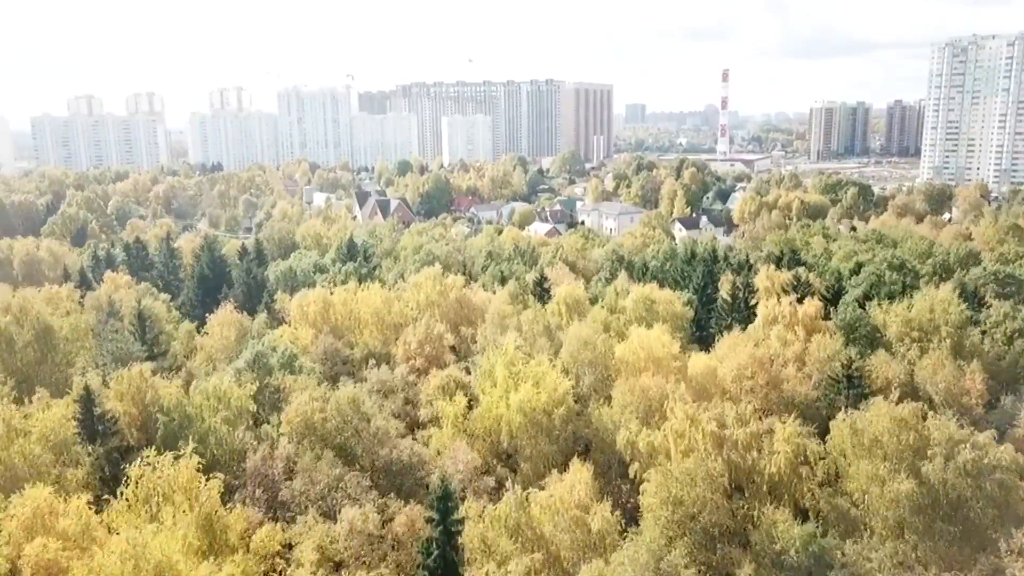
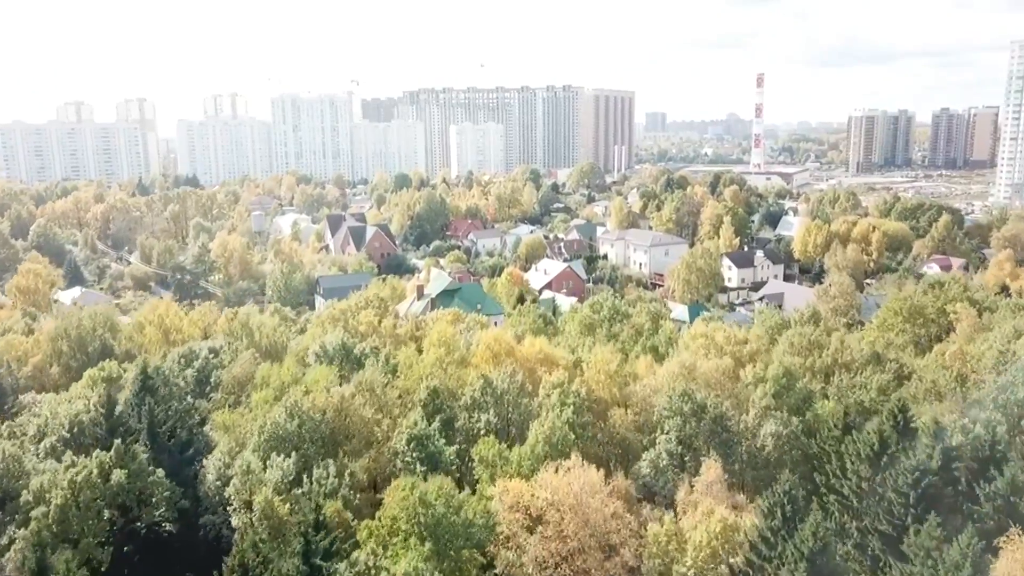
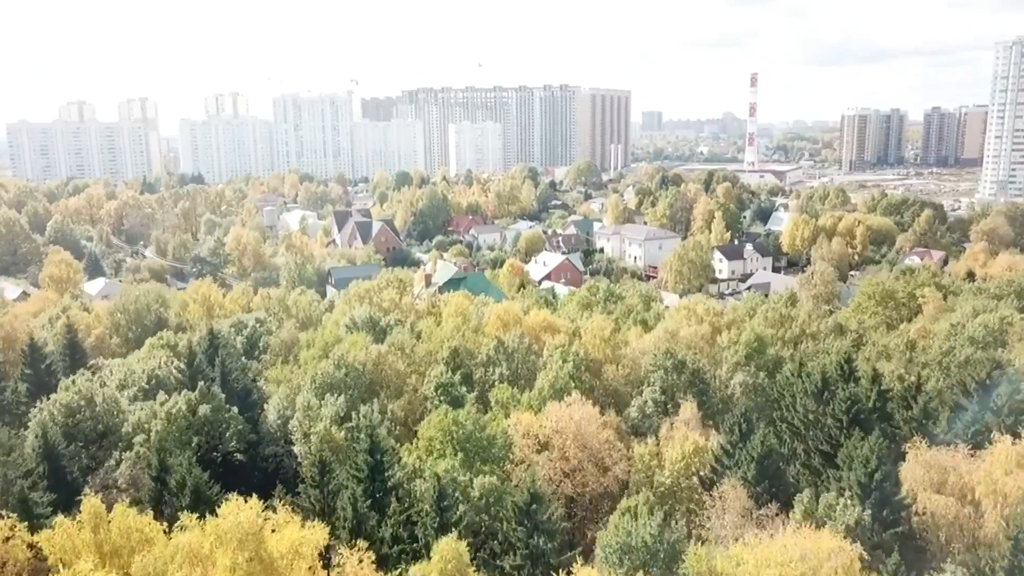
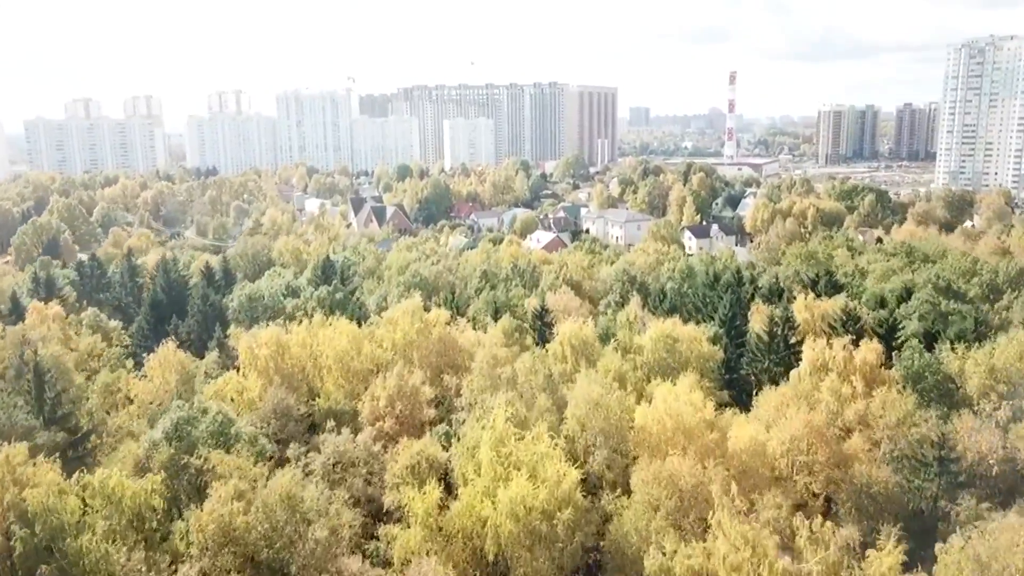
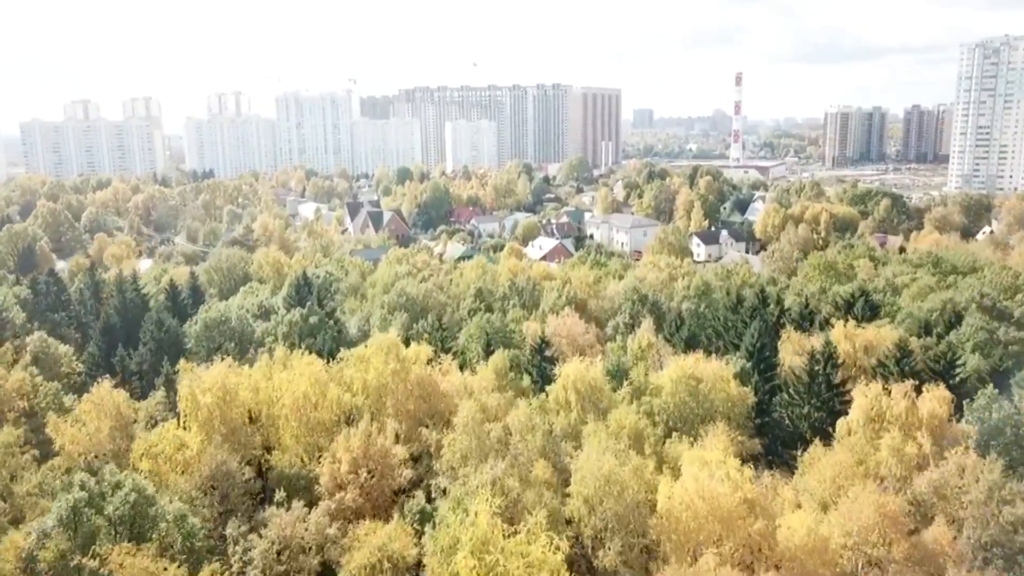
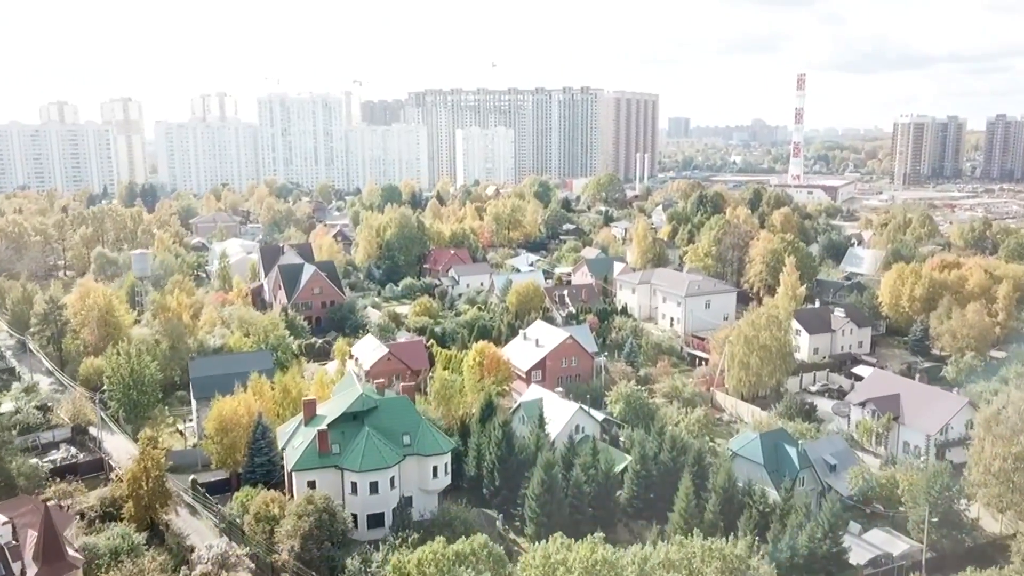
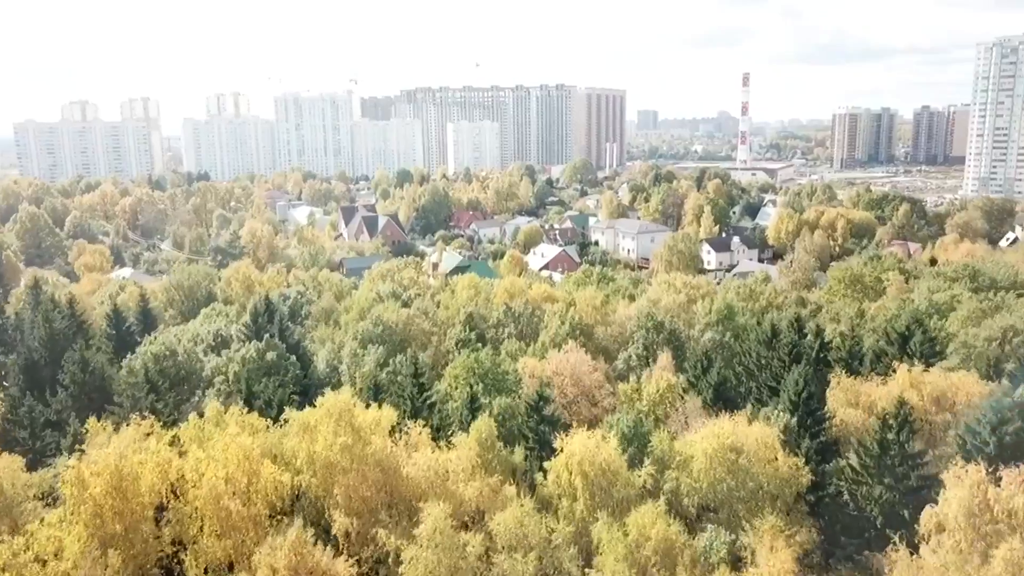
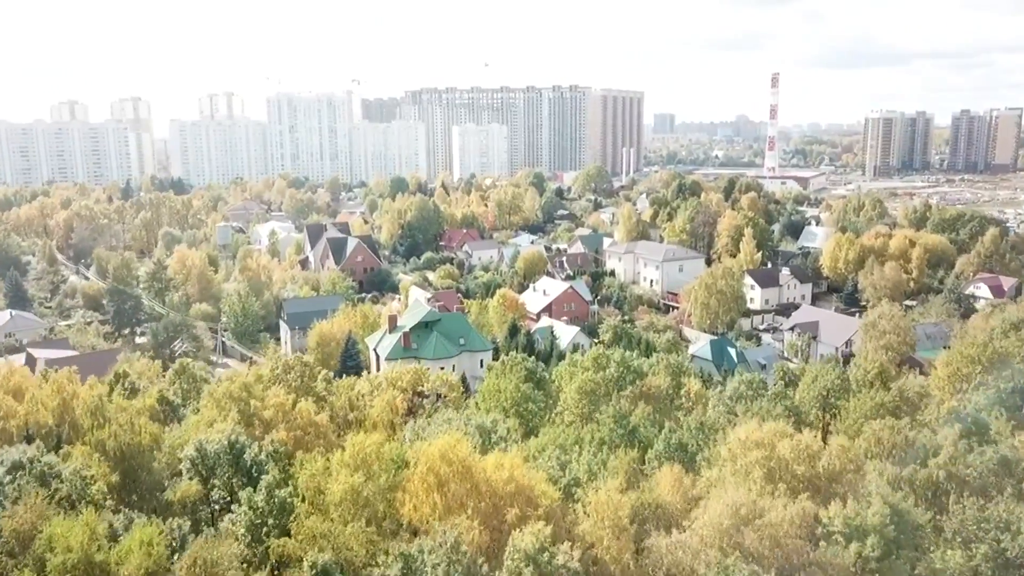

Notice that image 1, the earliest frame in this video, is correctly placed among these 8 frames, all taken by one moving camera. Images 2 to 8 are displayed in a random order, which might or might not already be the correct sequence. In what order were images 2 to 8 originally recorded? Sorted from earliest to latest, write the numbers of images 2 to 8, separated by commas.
4, 5, 7, 3, 2, 8, 6
